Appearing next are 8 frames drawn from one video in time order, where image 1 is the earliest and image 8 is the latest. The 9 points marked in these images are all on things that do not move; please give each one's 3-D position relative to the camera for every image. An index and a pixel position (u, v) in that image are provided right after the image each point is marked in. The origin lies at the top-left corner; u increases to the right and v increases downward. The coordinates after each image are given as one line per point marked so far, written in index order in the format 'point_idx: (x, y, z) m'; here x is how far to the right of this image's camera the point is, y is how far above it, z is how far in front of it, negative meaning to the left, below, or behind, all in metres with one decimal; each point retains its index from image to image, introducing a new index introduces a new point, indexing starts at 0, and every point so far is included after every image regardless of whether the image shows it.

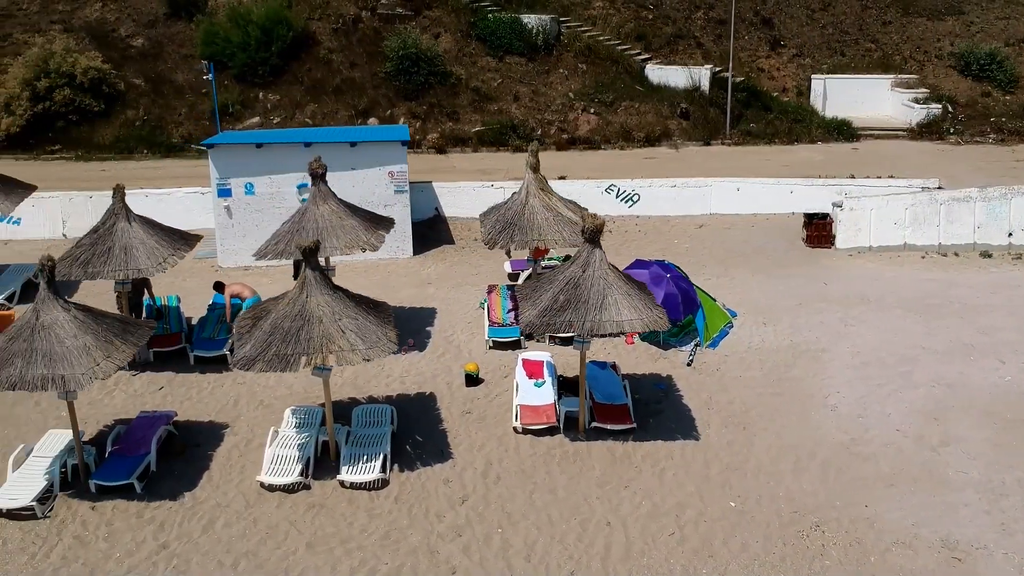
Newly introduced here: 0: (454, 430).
0: (-0.6, -1.4, +10.5) m
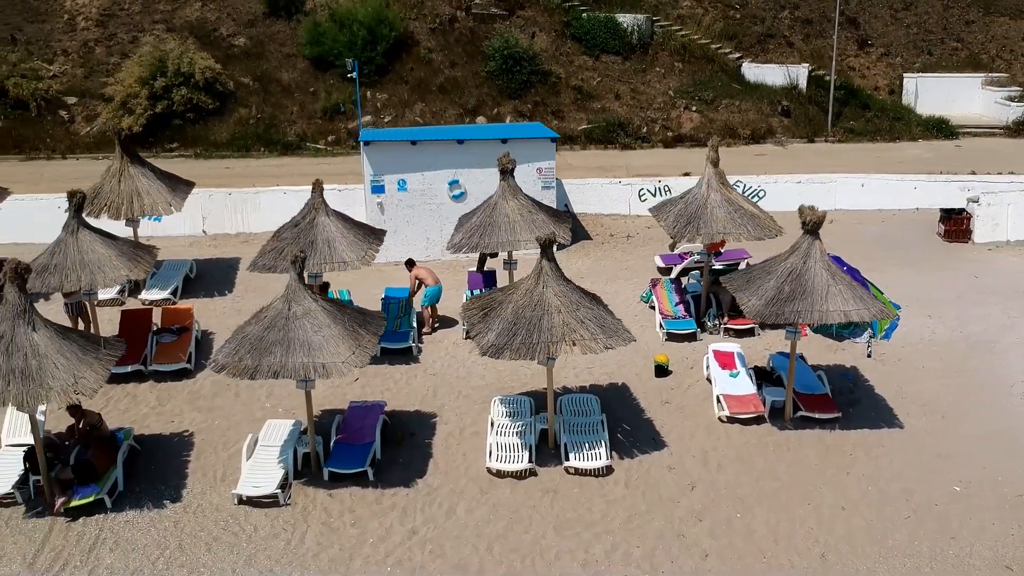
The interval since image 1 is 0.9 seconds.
0: (+1.5, -1.3, +10.7) m
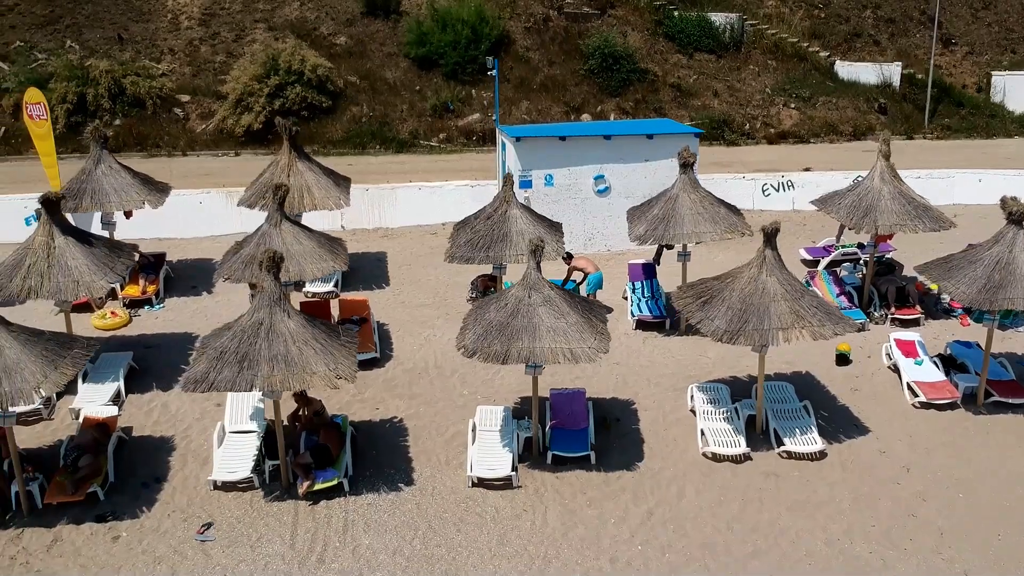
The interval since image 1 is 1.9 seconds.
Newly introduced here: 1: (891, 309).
0: (+3.5, -1.2, +11.0) m
1: (+4.5, -0.3, +12.7) m
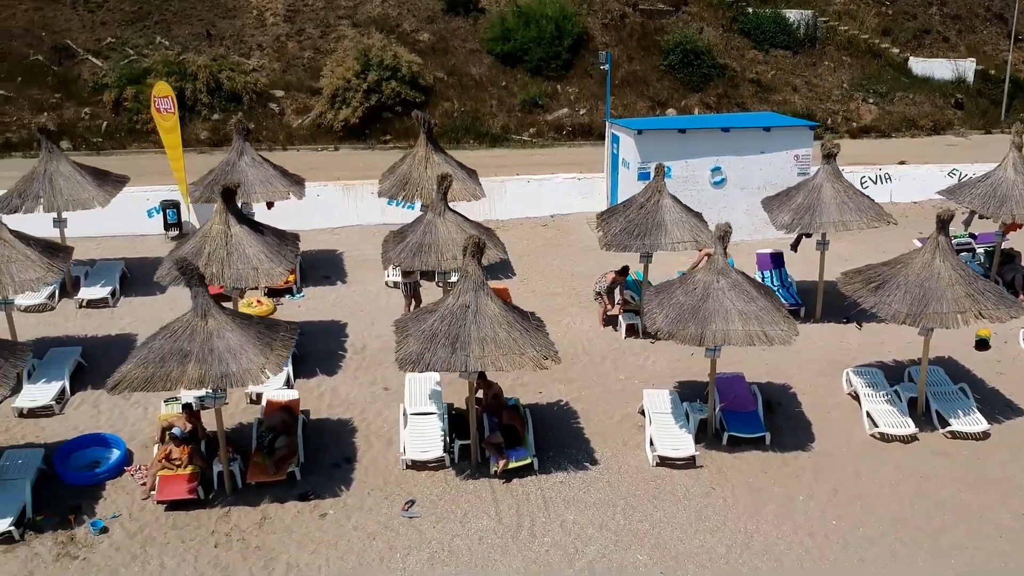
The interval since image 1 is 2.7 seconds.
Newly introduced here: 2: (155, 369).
0: (+5.3, -1.1, +11.4) m
1: (+6.2, -0.1, +13.0) m
2: (-2.9, -0.6, +8.7) m
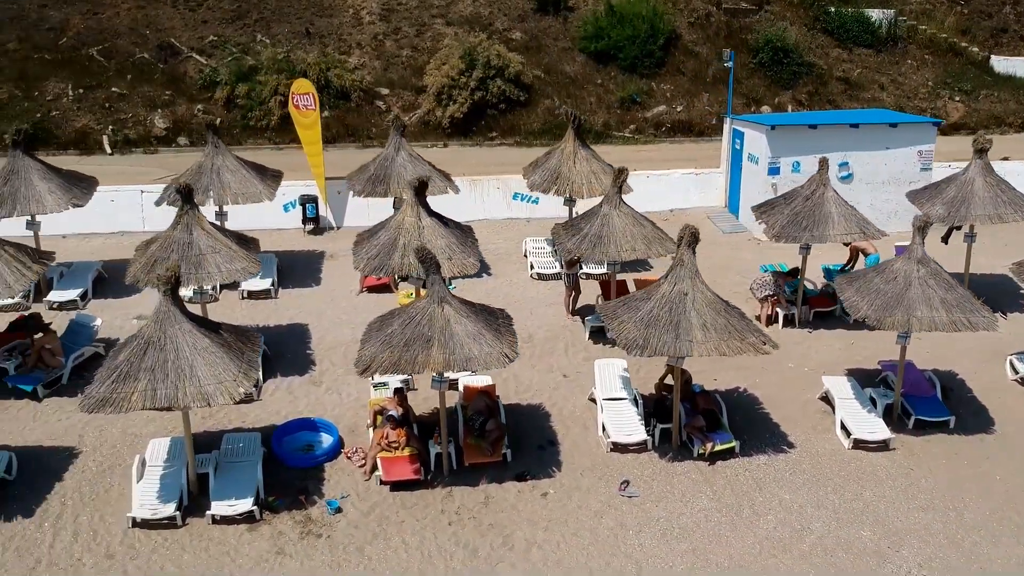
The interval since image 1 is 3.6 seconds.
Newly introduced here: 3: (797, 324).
0: (+7.2, -1.0, +11.8) m
1: (+8.1, 0.0, +13.4) m
2: (-0.9, -0.5, +9.0) m
3: (+3.4, -0.4, +12.9) m
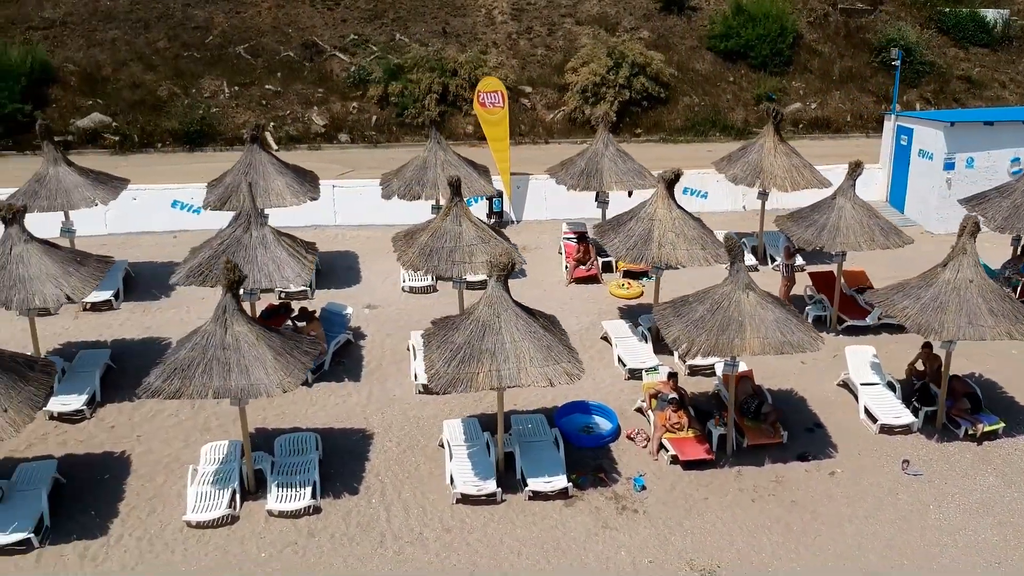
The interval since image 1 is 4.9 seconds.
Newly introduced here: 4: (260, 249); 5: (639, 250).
0: (+9.9, -0.8, +12.3) m
1: (+10.9, +0.1, +13.9) m
2: (+1.8, -0.4, +9.4) m
3: (+6.2, -0.3, +13.3) m
4: (-2.6, +0.4, +10.8) m
5: (+1.4, +0.4, +11.5) m
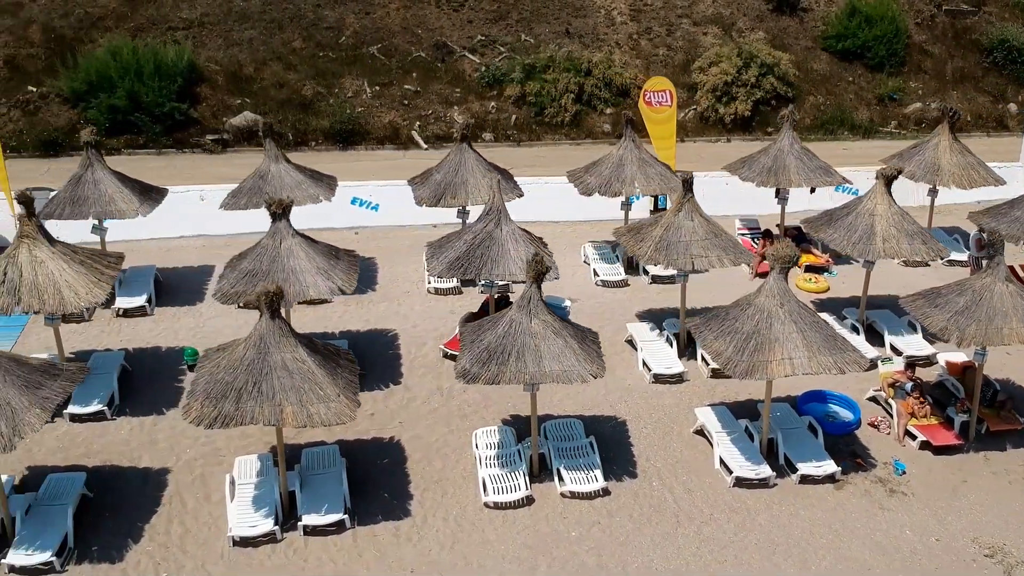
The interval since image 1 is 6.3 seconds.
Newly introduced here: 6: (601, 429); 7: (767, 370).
0: (+12.5, -0.8, +12.7) m
1: (+13.4, +0.2, +14.4) m
2: (+4.4, -0.3, +9.9) m
3: (+8.7, -0.2, +13.8) m
4: (0.0, +0.5, +11.2) m
5: (+3.9, +0.5, +12.0) m
6: (+0.9, -1.4, +10.8) m
7: (+2.2, -0.7, +9.3) m
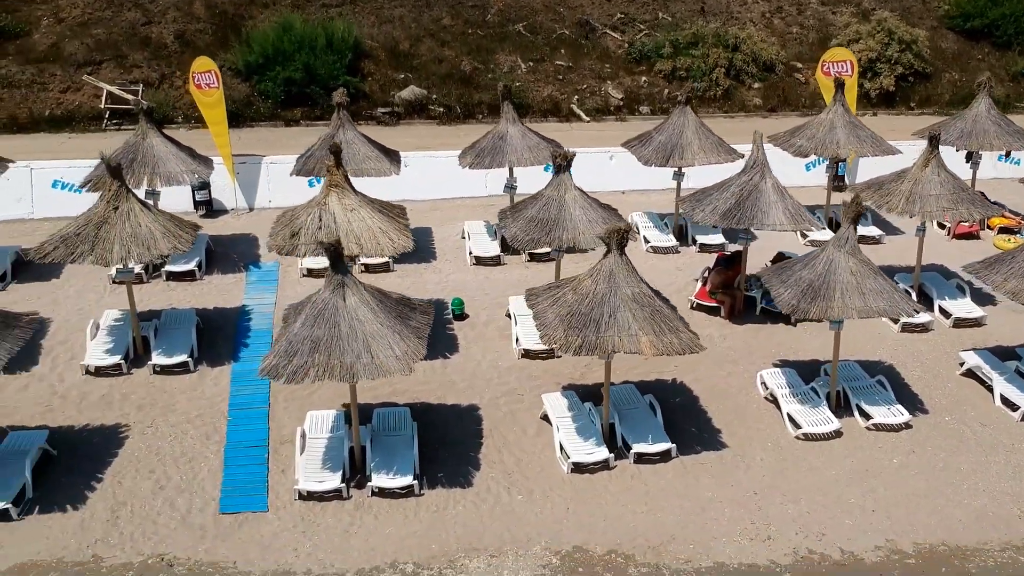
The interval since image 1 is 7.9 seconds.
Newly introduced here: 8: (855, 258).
0: (+15.4, -0.2, +13.3) m
1: (+16.3, +0.8, +15.0) m
2: (+7.4, +0.2, +10.4) m
3: (+11.6, +0.3, +14.3) m
4: (+2.9, +1.0, +11.7) m
5: (+6.9, +1.0, +12.5) m
6: (+3.8, -0.9, +11.3) m
7: (+5.2, -0.2, +9.8) m
8: (+3.2, +0.3, +9.8) m
